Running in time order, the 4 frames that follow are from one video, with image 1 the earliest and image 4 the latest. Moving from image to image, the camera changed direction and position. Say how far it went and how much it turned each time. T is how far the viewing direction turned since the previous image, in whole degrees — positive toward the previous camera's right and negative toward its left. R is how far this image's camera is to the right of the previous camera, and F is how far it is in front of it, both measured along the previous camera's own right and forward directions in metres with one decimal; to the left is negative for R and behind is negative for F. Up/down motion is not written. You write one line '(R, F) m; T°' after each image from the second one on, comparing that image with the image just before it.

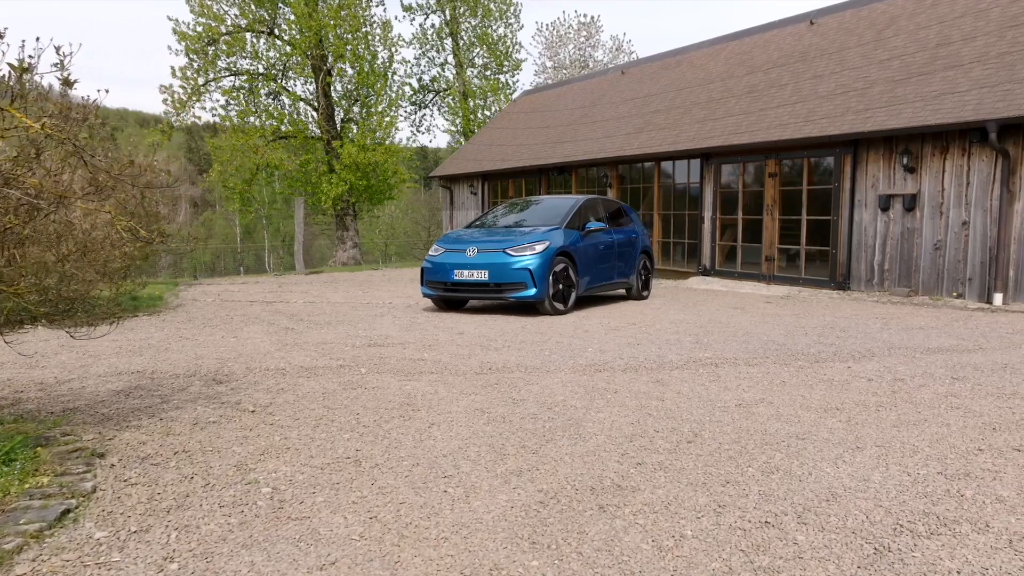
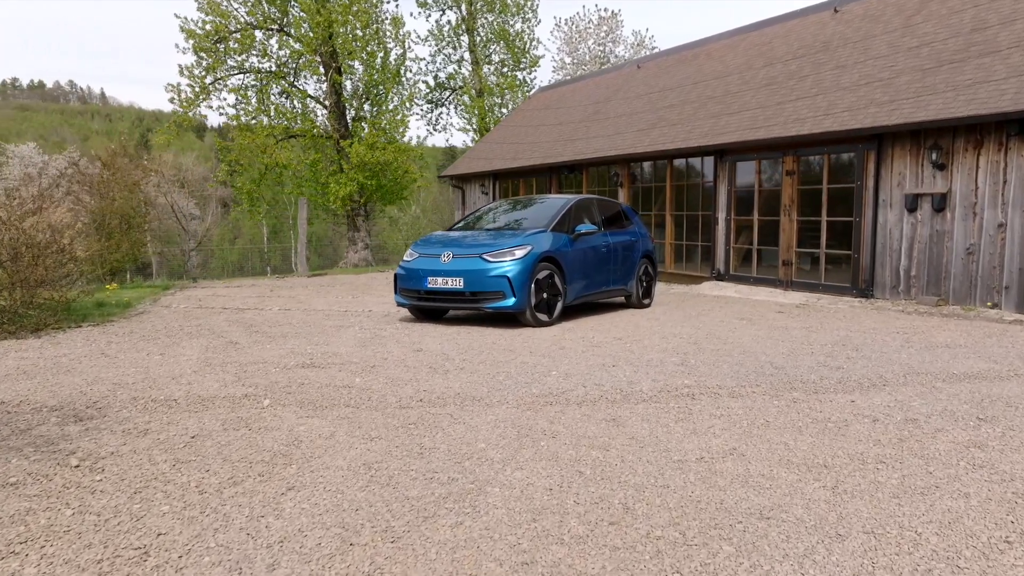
(+0.5, +0.7) m; -2°
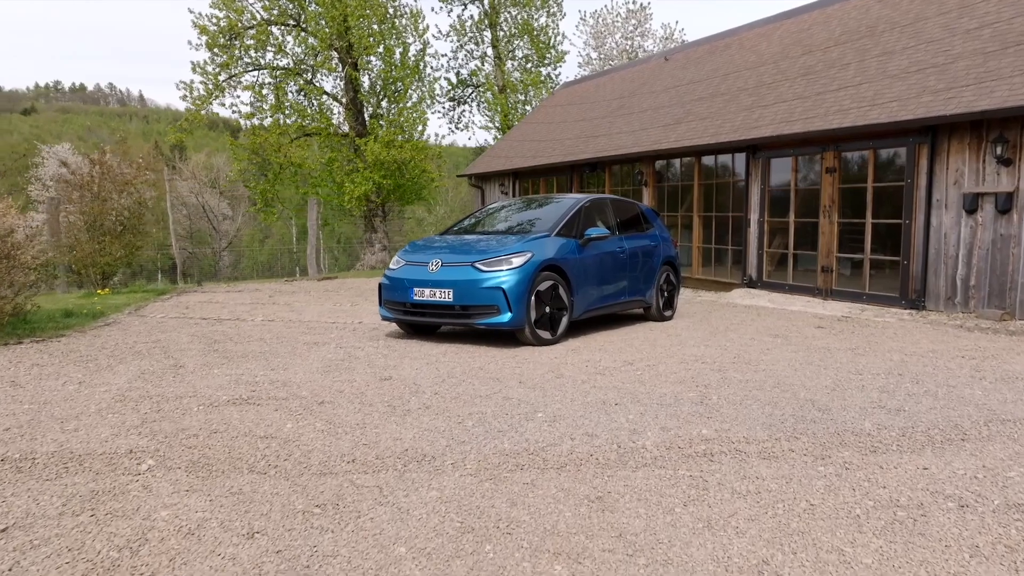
(+0.3, +0.9) m; -2°
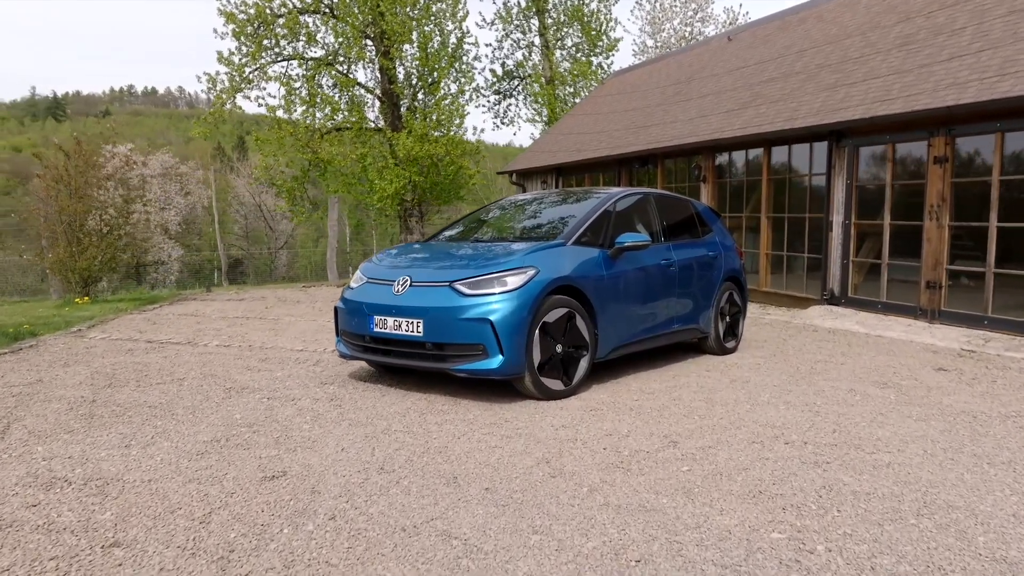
(+0.4, +1.9) m; -4°
